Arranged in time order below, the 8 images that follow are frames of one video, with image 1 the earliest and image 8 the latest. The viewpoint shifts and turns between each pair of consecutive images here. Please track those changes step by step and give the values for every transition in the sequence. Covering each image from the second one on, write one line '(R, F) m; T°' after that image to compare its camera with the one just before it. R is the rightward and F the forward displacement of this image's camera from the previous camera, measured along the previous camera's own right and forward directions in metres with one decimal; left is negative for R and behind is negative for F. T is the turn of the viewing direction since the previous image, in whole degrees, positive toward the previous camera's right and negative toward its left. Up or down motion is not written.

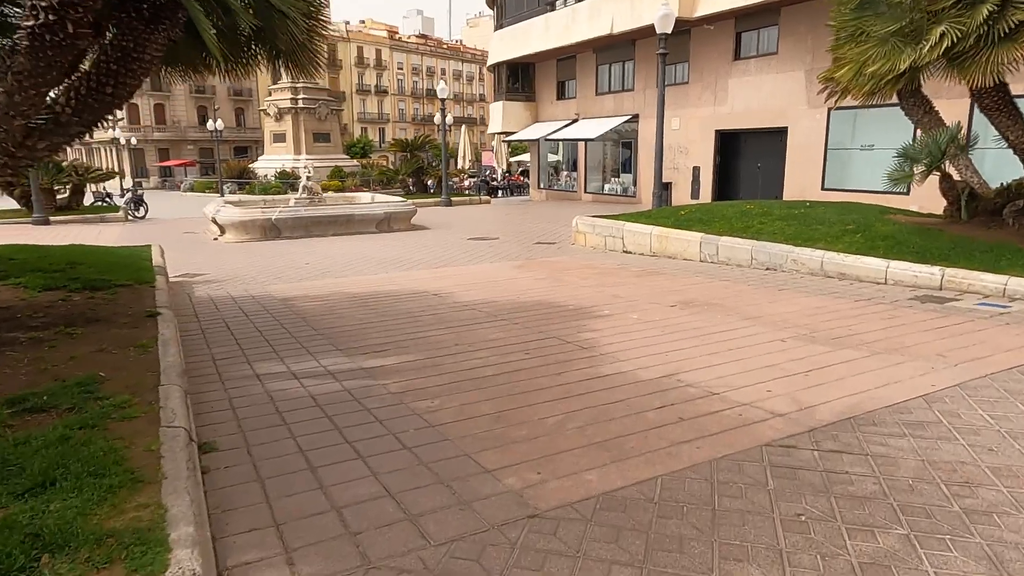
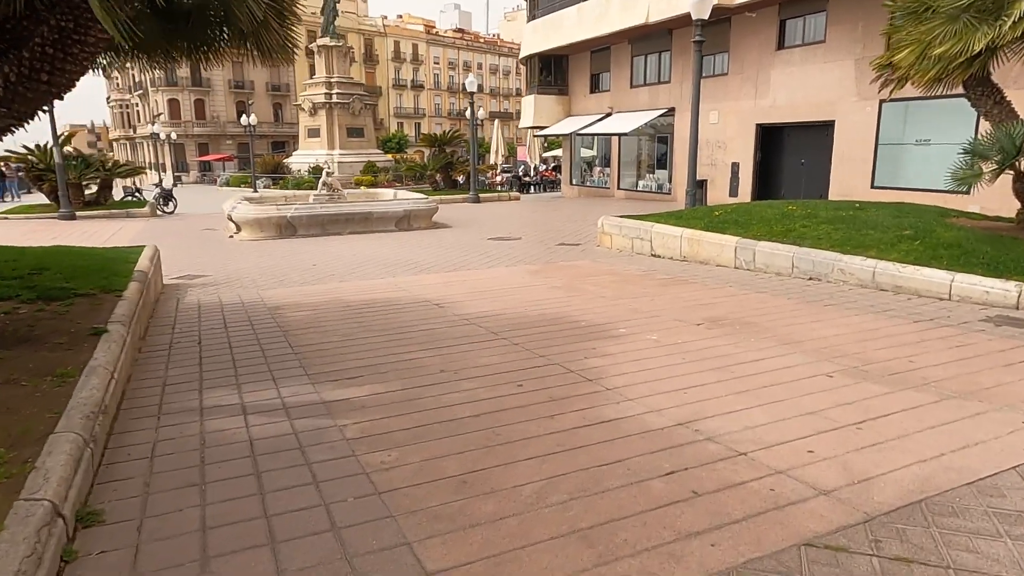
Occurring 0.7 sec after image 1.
(+0.3, +0.8) m; -3°
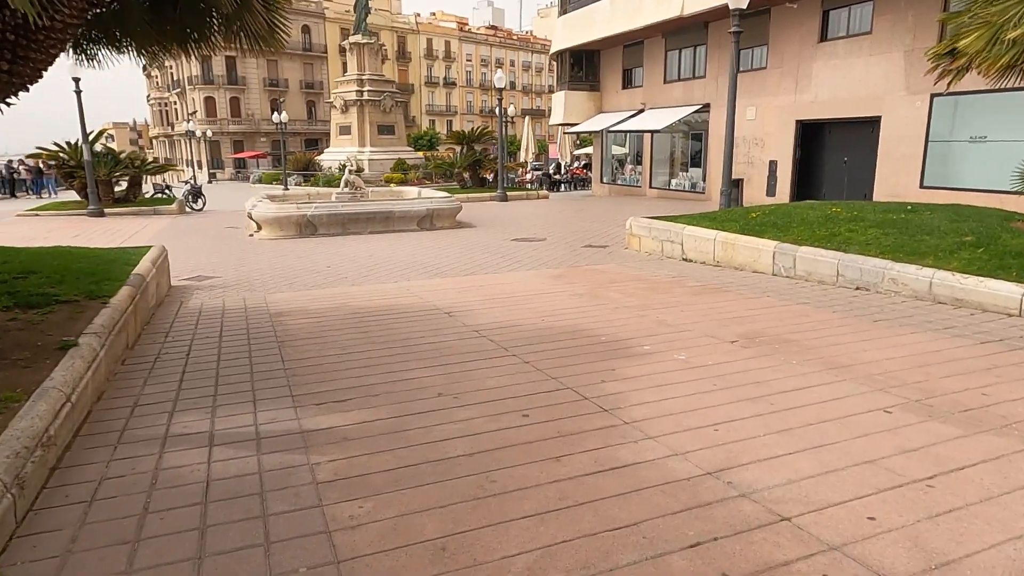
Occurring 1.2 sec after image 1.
(+0.1, +0.5) m; -3°
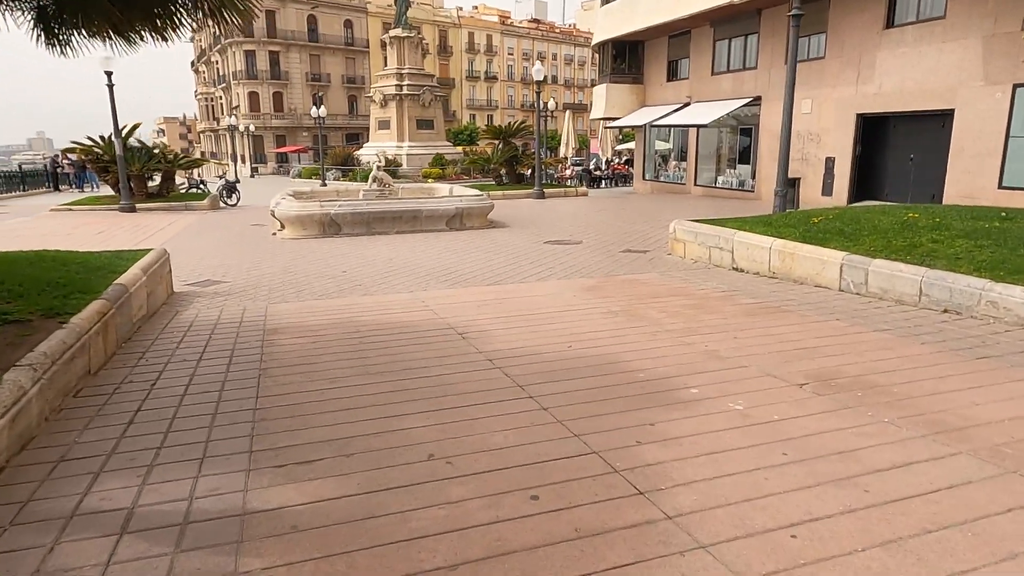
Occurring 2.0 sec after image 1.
(+0.1, +0.9) m; -3°
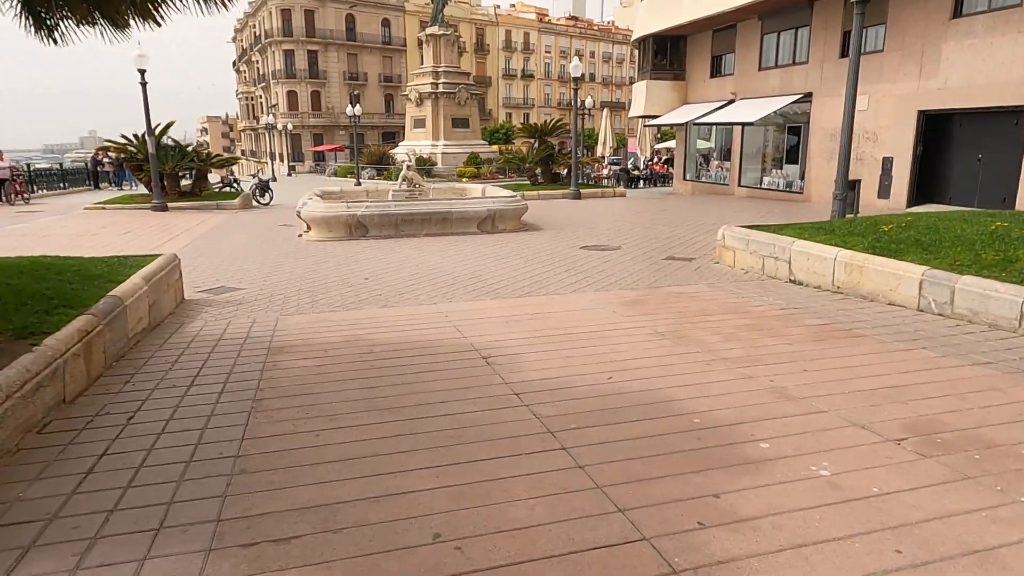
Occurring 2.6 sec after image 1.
(0.0, +0.7) m; -3°
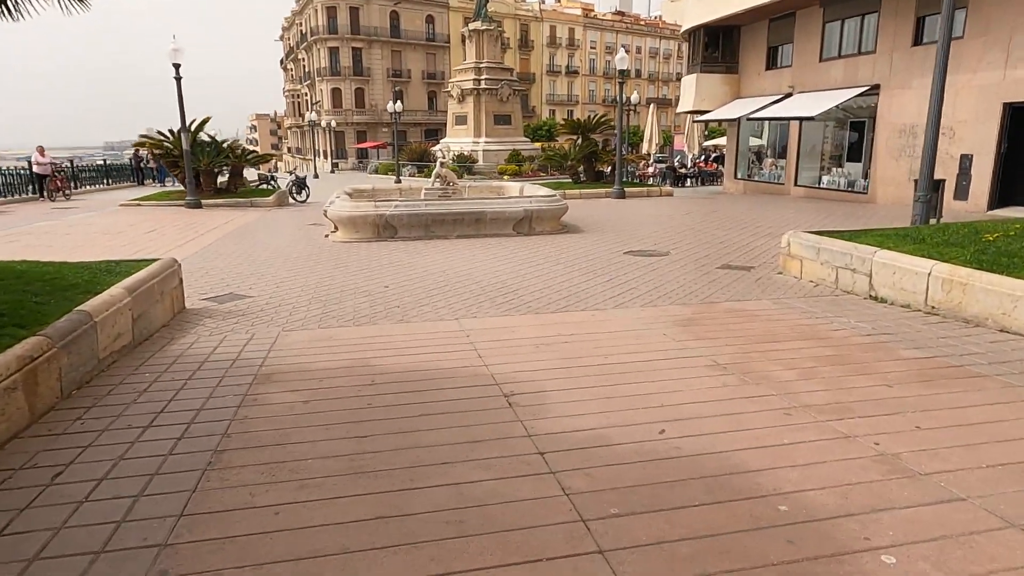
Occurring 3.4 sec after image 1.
(+0.1, +0.9) m; -4°
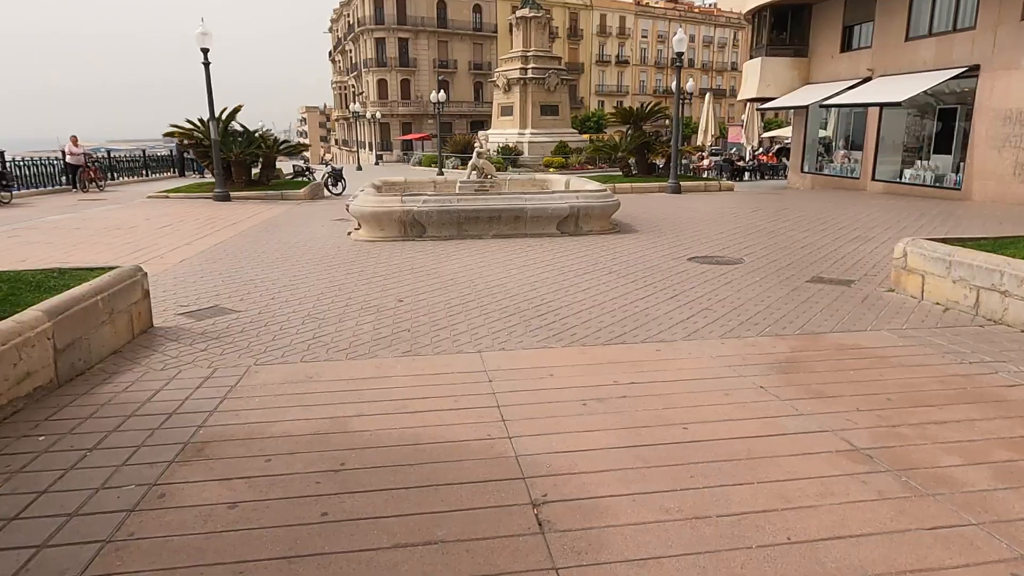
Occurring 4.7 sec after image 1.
(0.0, +1.5) m; -4°
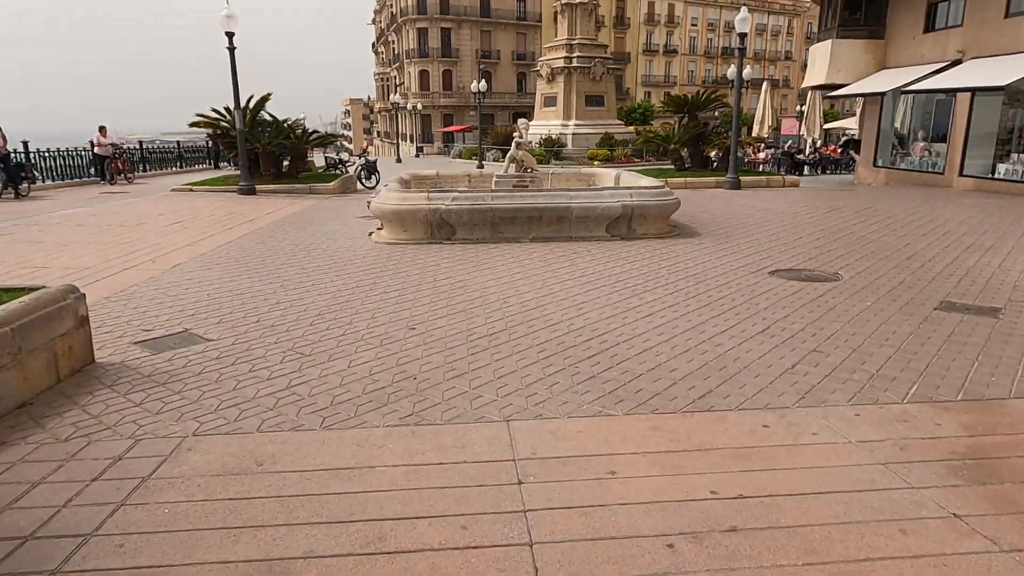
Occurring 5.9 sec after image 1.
(0.0, +1.5) m; -3°
